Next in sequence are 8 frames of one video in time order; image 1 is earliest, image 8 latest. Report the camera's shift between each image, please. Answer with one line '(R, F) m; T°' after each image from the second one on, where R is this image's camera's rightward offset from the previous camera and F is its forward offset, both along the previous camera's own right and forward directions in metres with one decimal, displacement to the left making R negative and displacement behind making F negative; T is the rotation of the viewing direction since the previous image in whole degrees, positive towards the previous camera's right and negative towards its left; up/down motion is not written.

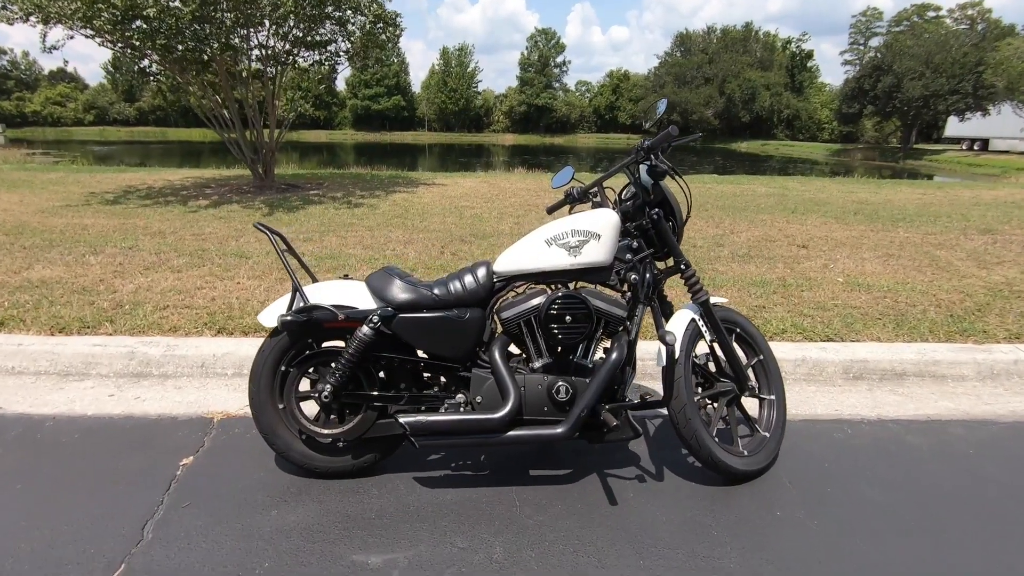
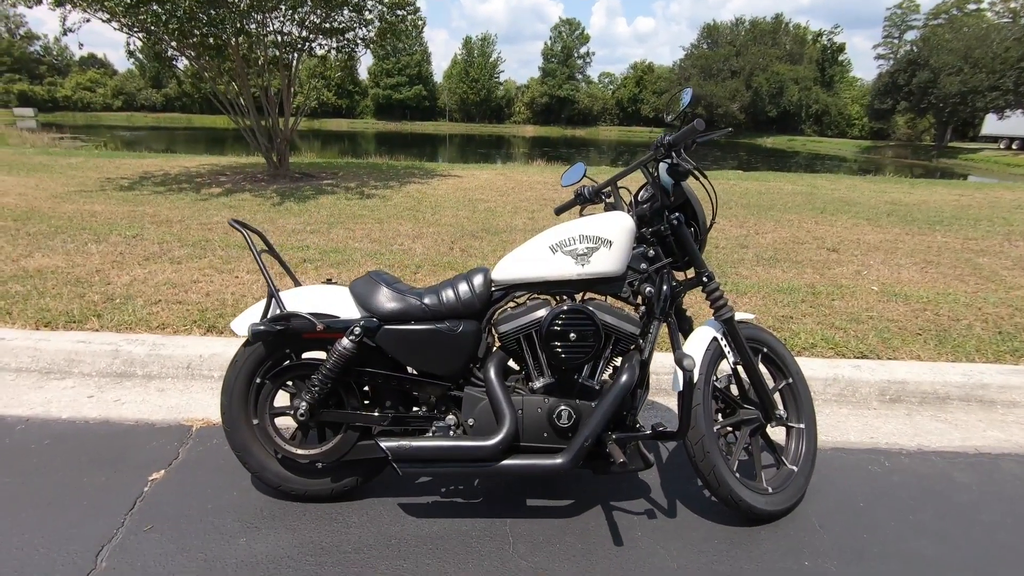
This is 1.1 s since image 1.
(+0.1, +0.3) m; -2°
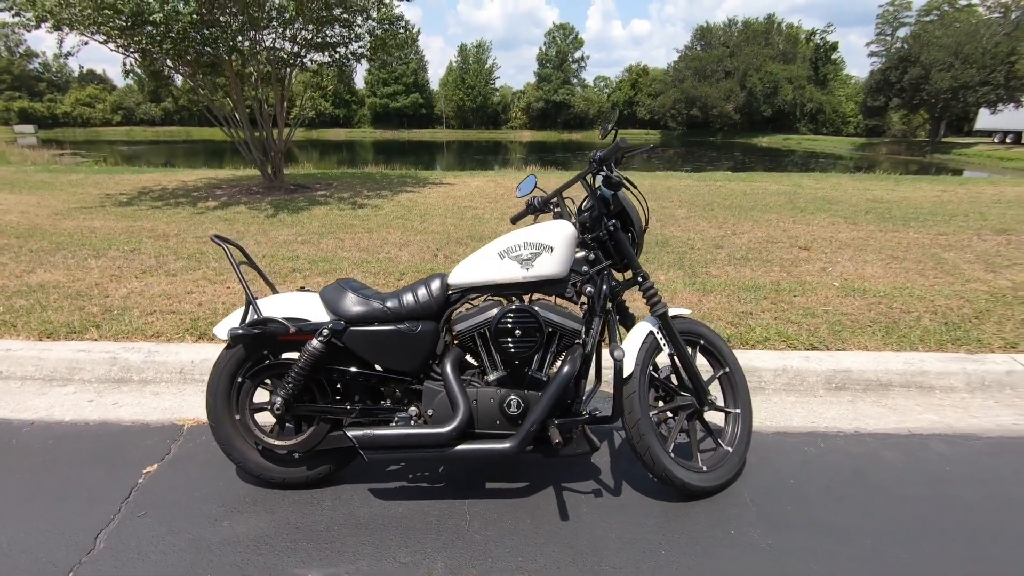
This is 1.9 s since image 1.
(+0.2, -0.3) m; 0°
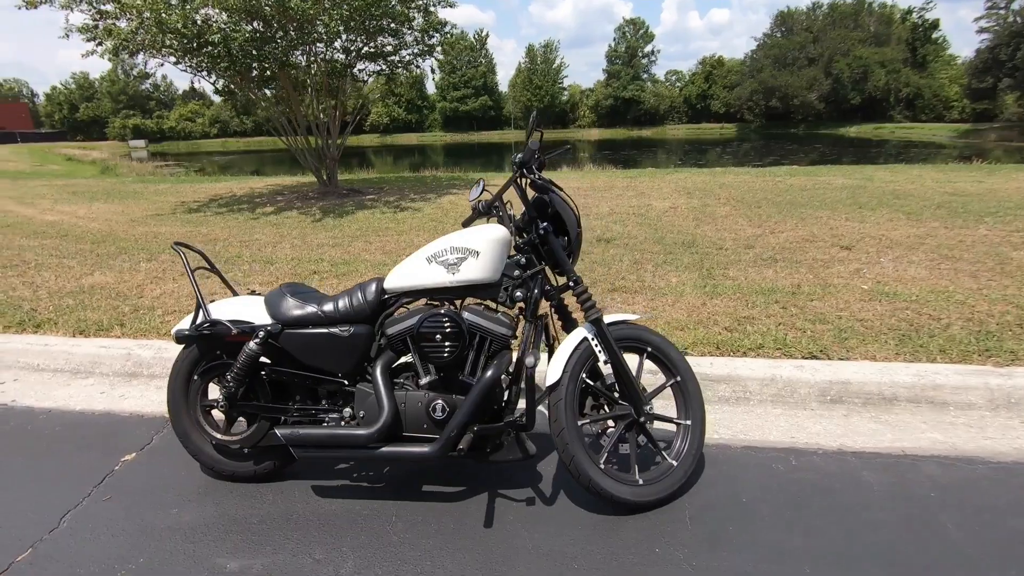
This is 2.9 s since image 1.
(+0.7, +0.1) m; -8°
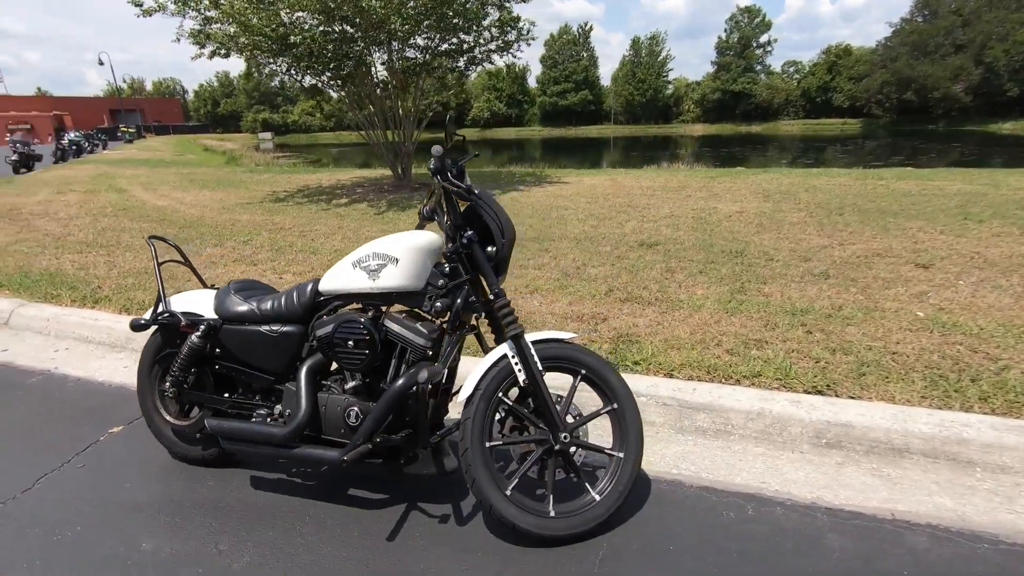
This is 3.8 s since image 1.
(+0.8, +0.2) m; -10°
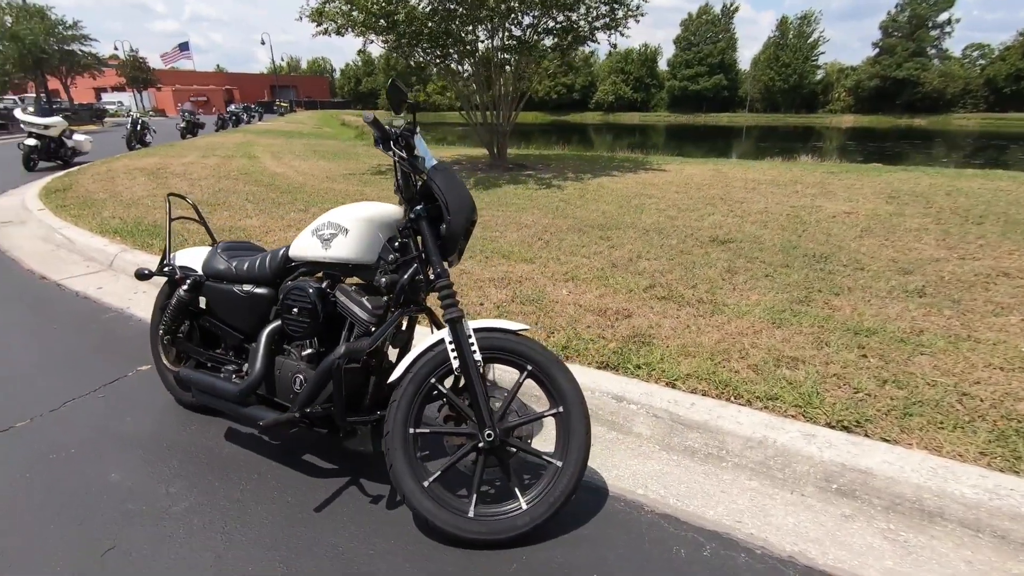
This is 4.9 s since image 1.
(+0.7, +0.3) m; -12°
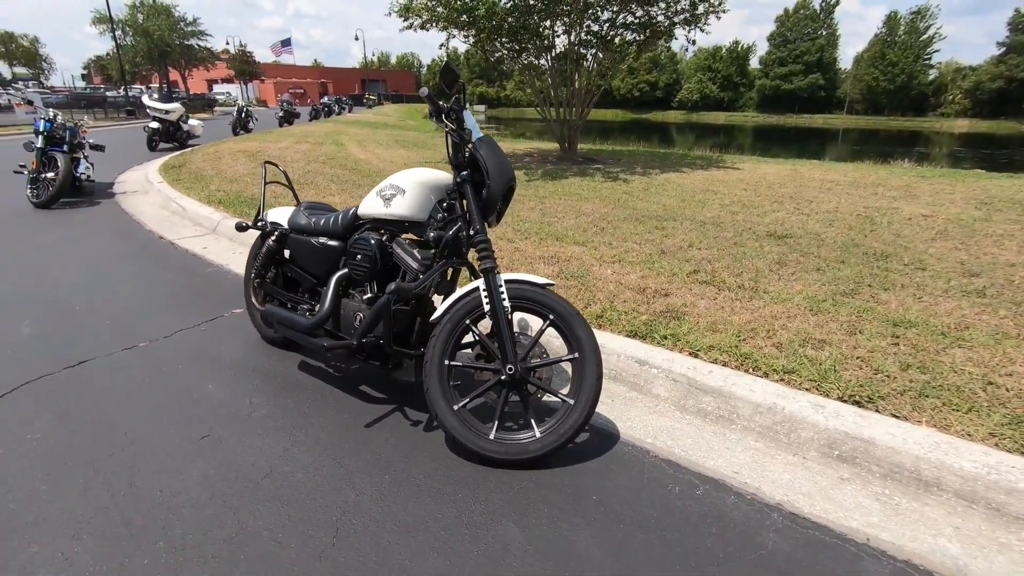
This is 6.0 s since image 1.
(+0.2, -0.3) m; -7°
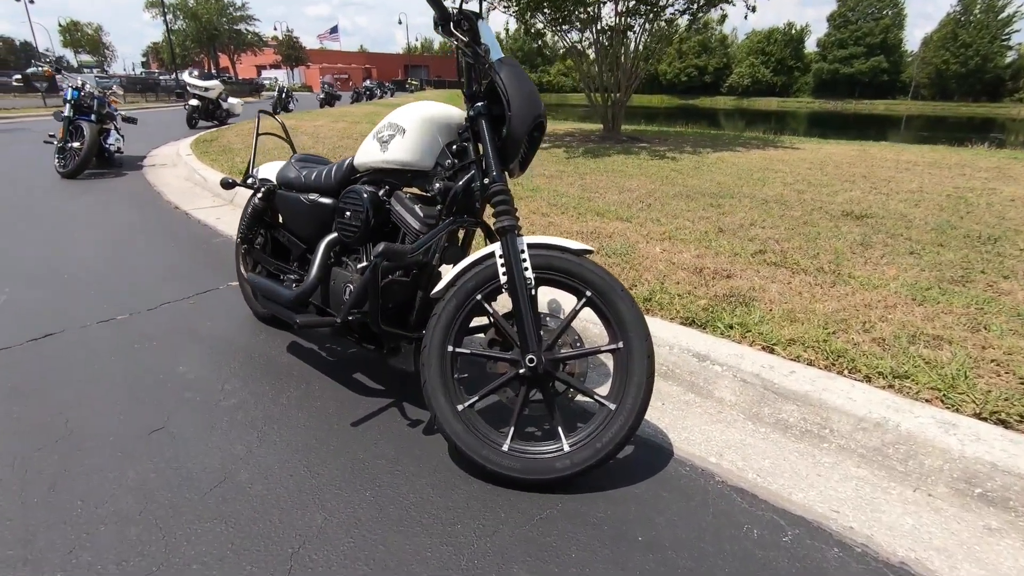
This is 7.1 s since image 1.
(+0.1, +0.6) m; -4°
